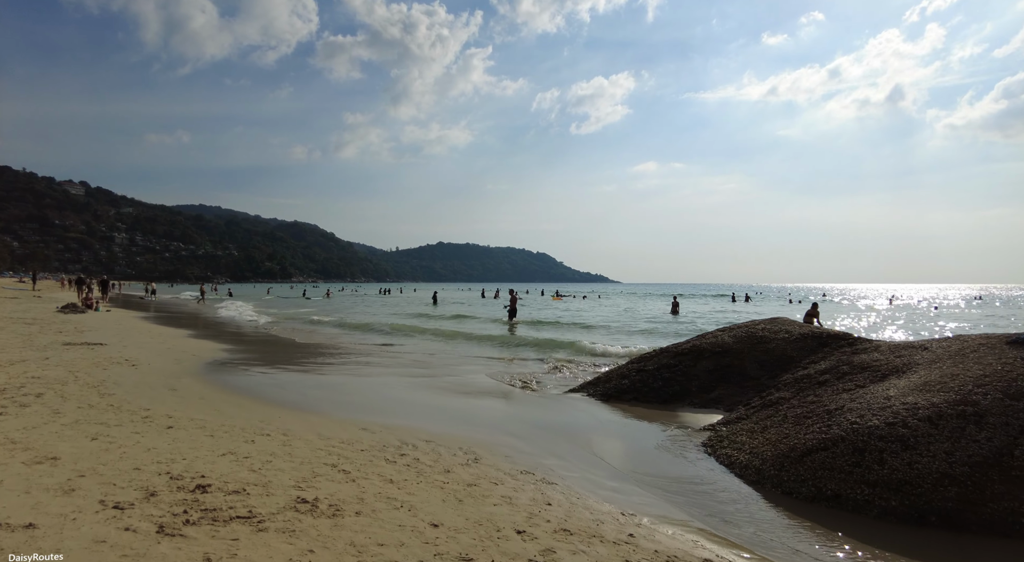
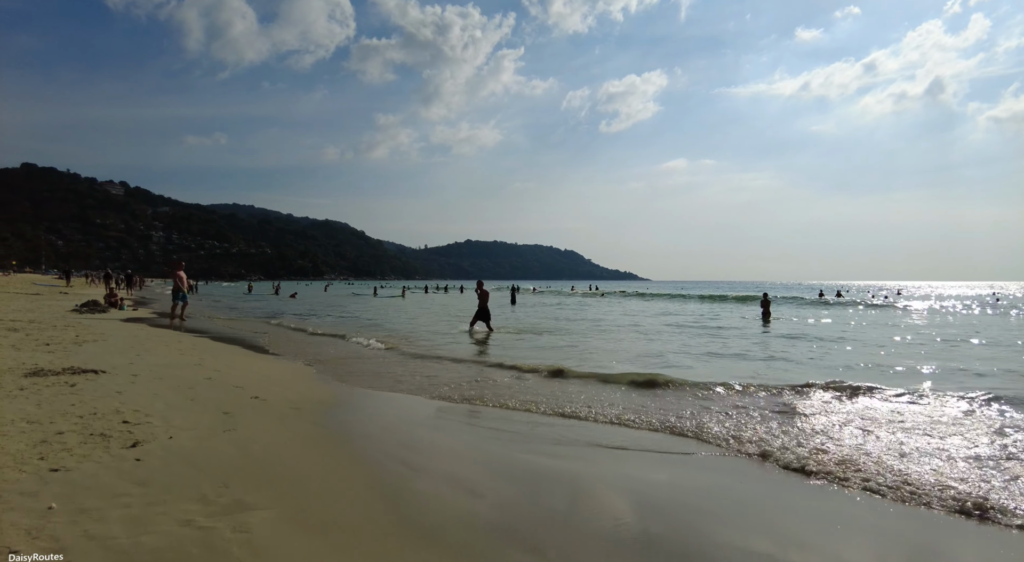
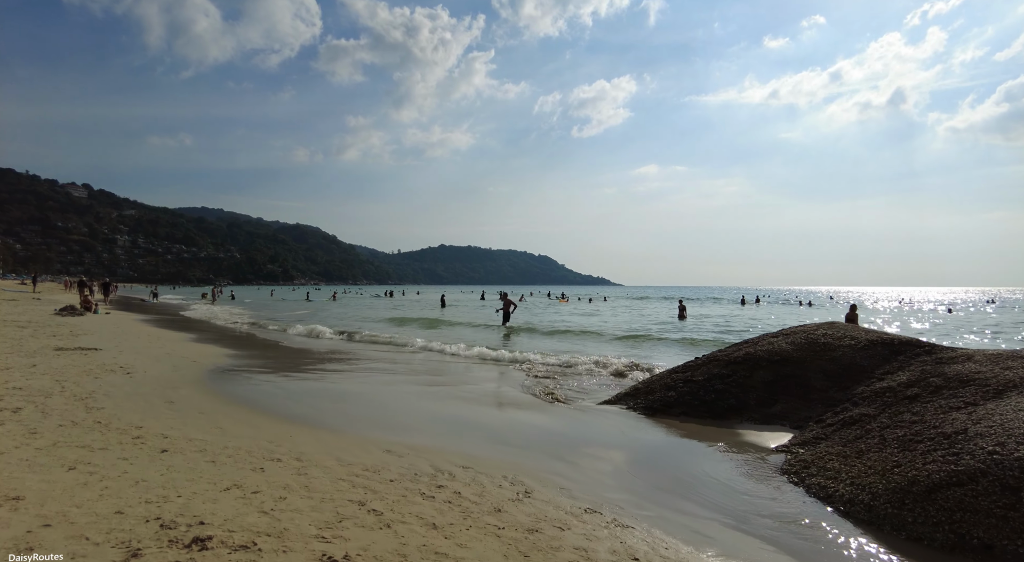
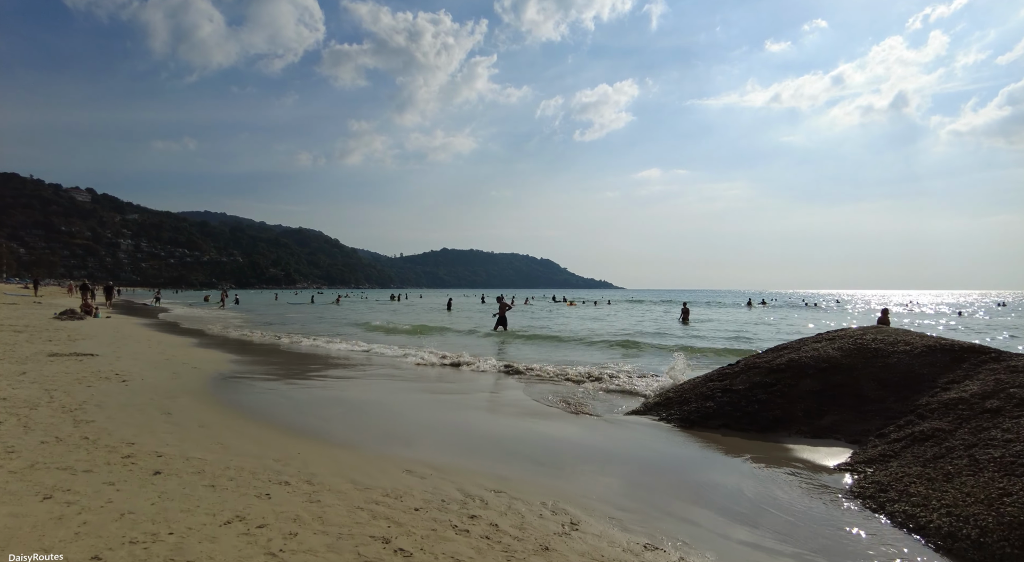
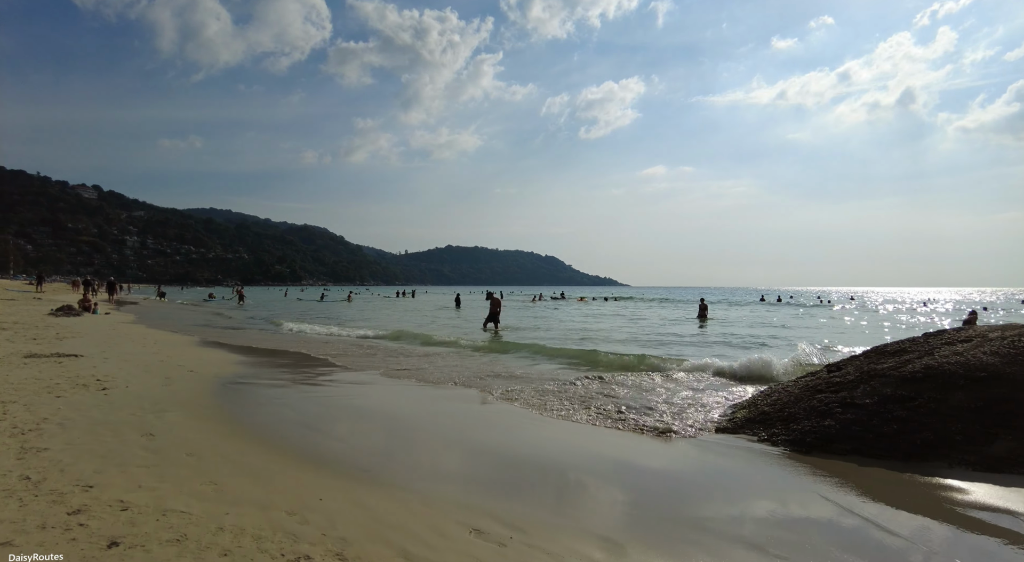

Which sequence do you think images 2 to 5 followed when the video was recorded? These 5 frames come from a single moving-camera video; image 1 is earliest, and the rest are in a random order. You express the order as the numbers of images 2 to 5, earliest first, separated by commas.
3, 4, 5, 2
